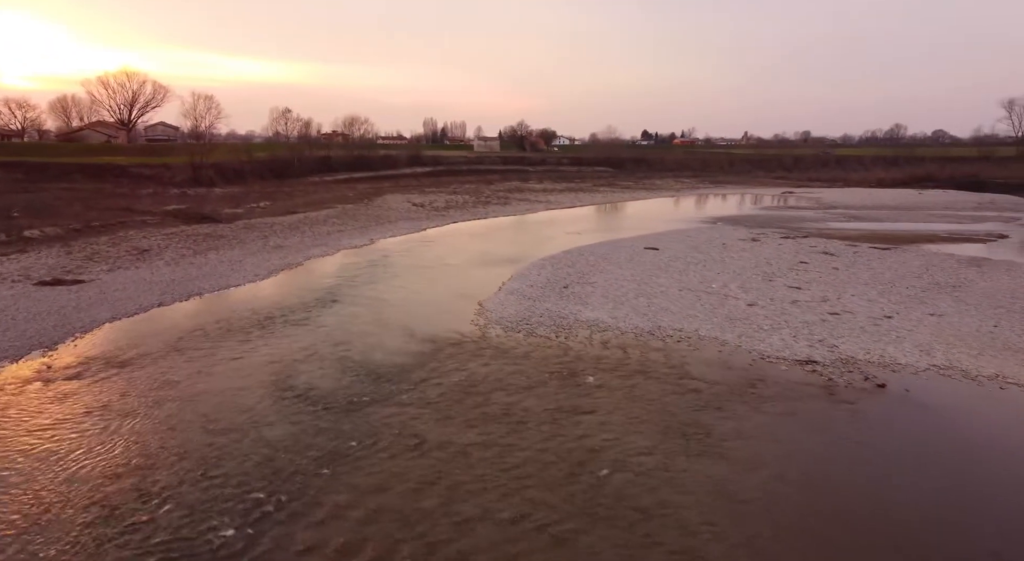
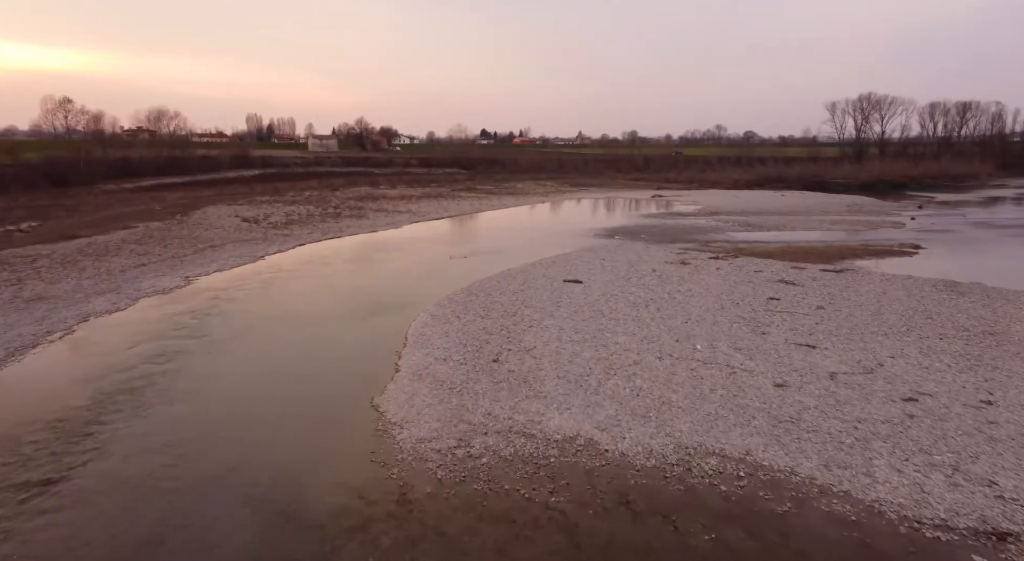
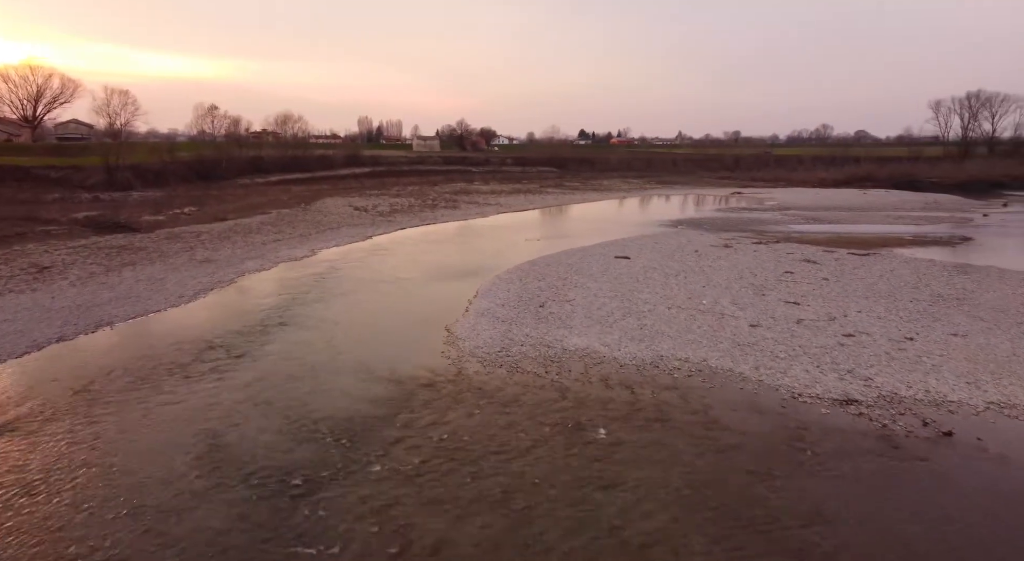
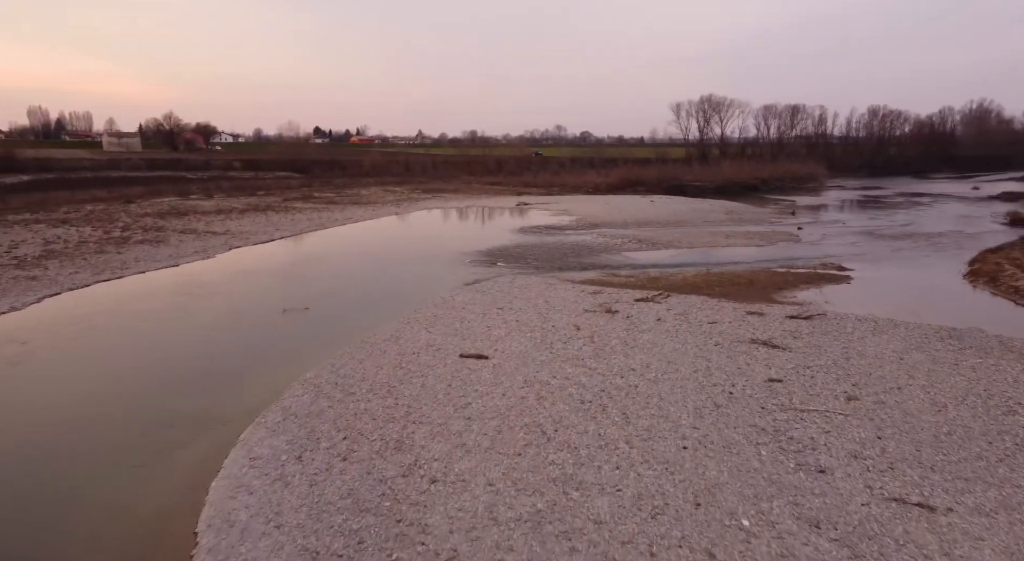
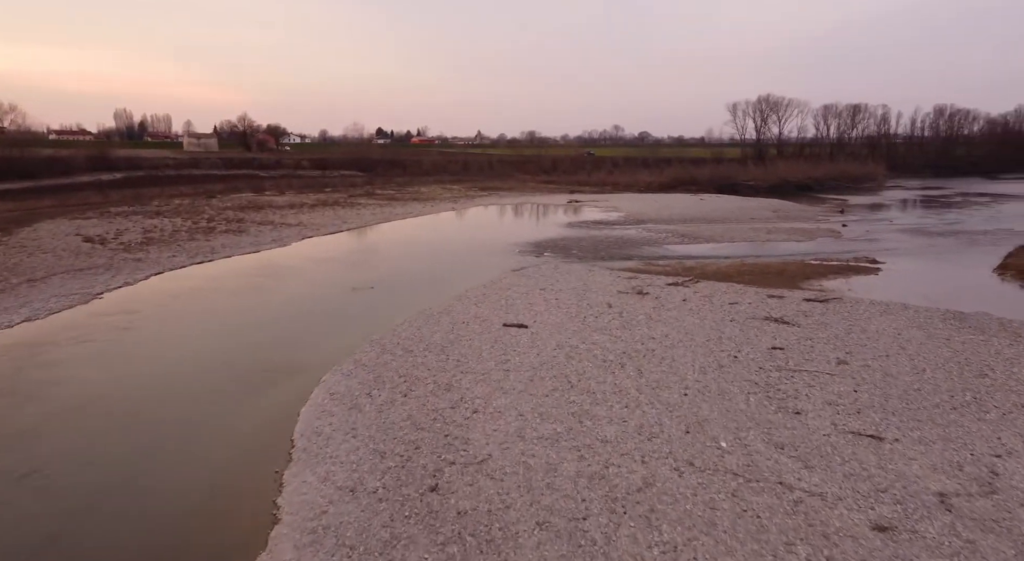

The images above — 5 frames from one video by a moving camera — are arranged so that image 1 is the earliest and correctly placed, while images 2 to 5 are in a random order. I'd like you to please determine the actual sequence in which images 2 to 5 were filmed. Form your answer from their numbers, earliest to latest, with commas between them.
3, 2, 5, 4
